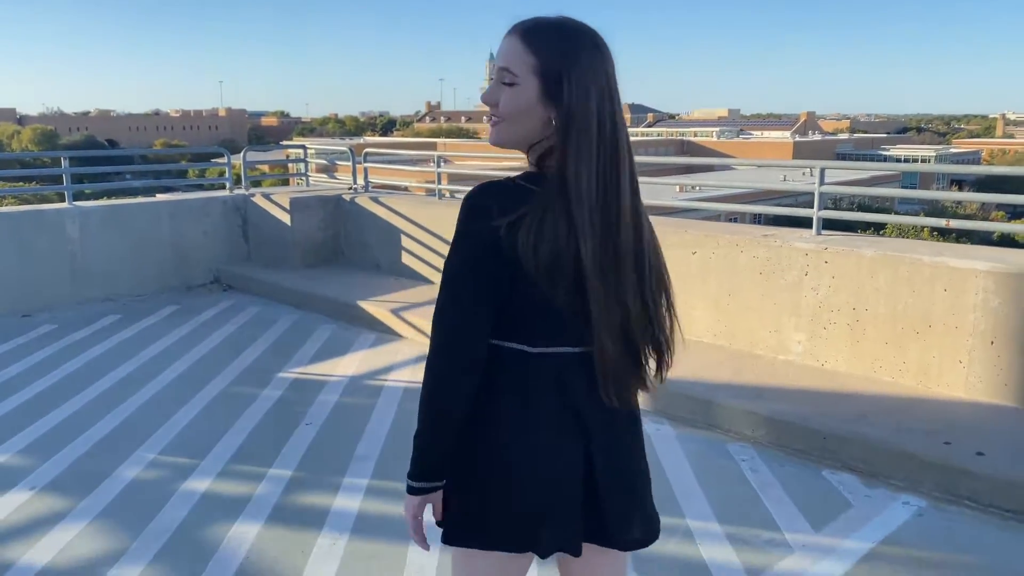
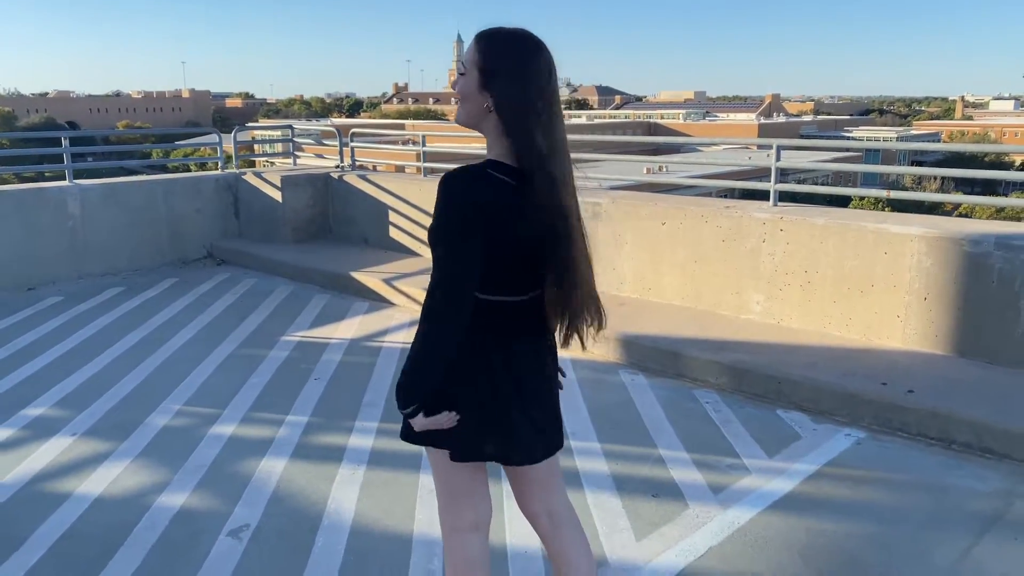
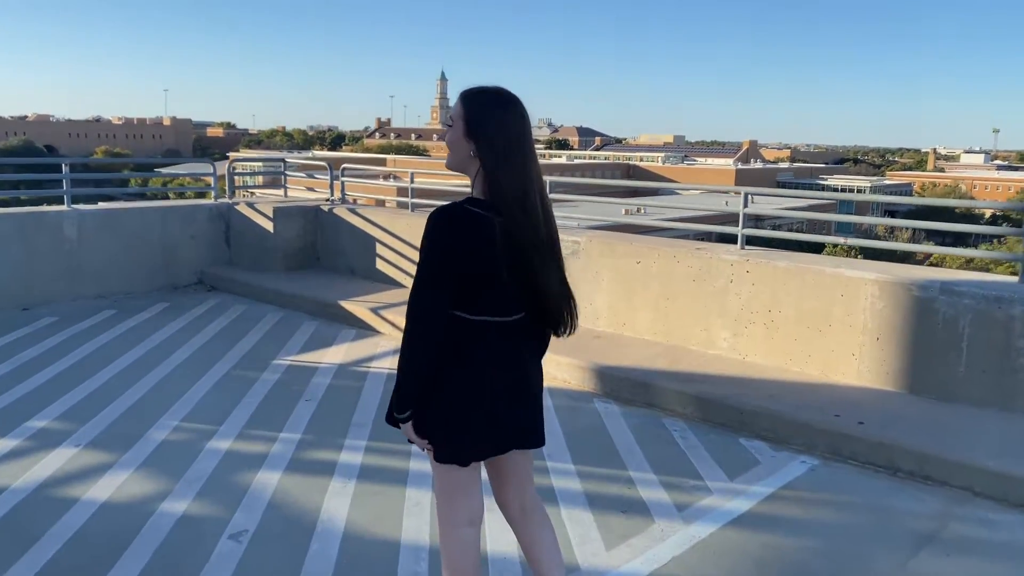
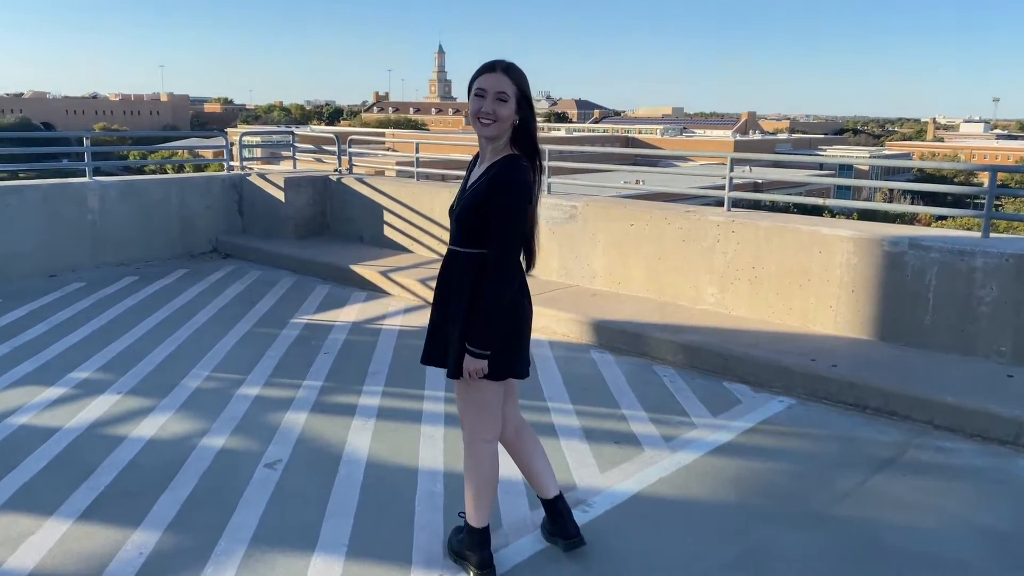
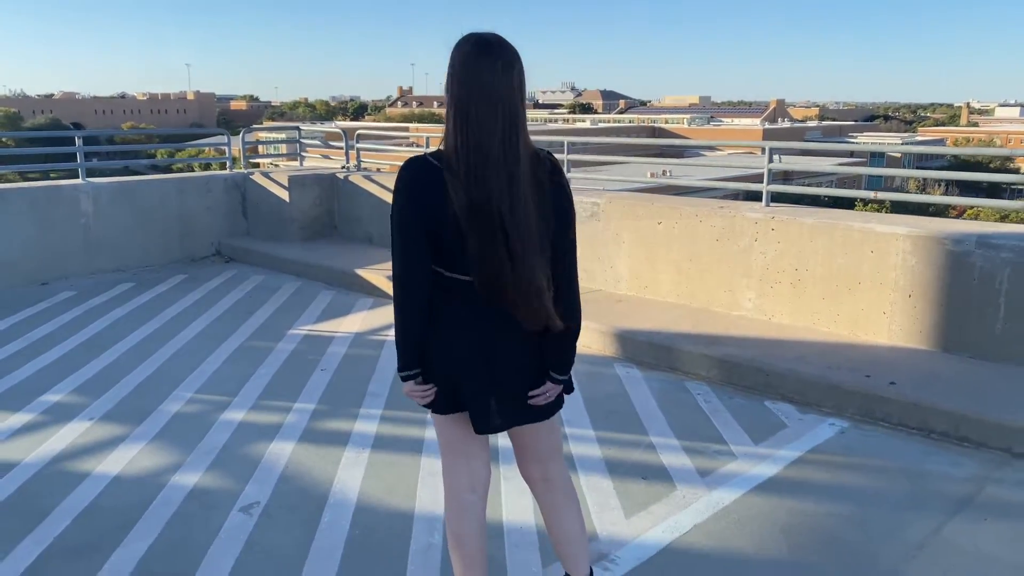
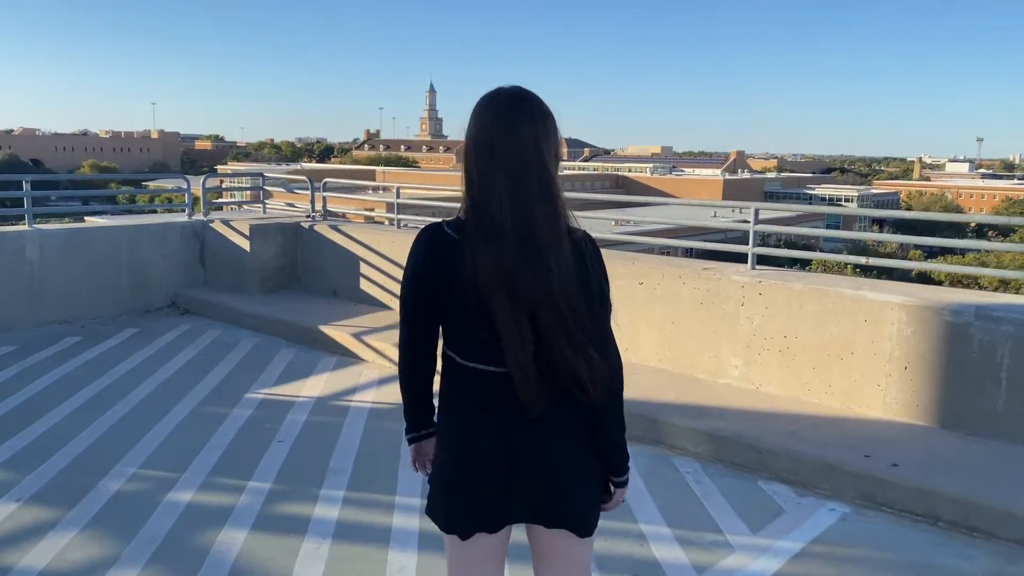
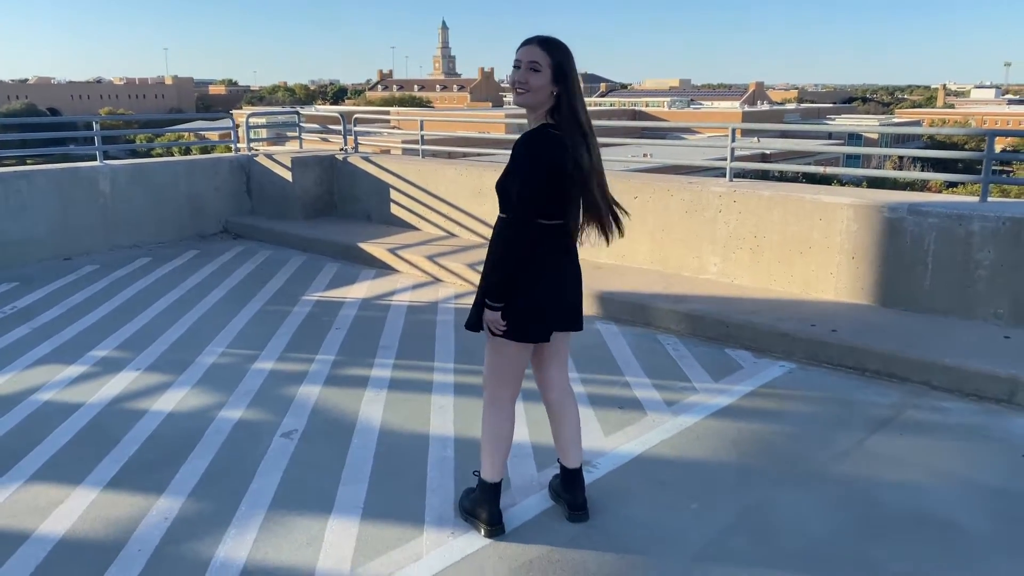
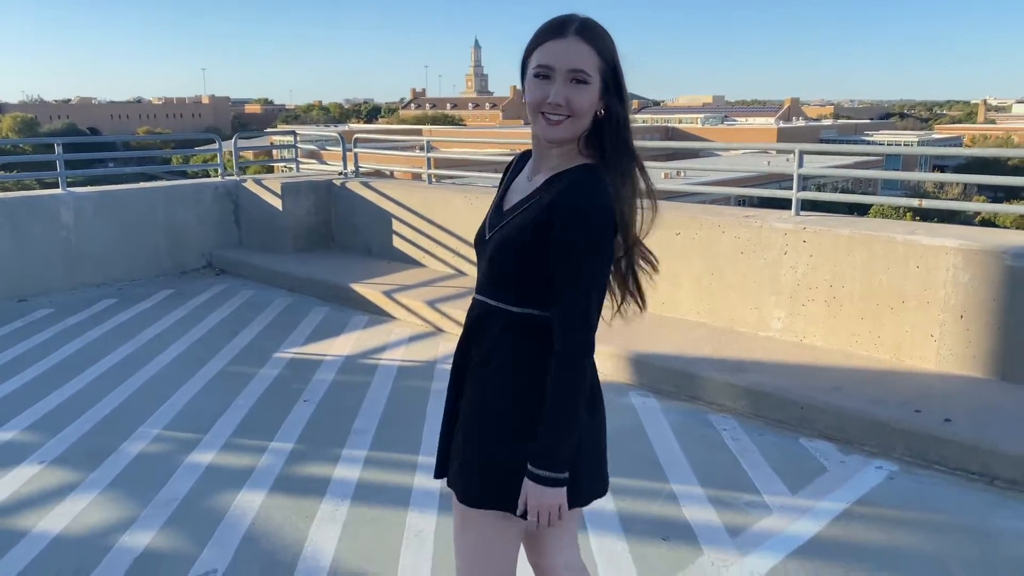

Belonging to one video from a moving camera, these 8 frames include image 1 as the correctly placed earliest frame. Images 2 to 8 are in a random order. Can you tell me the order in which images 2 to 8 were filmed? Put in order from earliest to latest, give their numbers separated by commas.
8, 2, 5, 7, 4, 3, 6
